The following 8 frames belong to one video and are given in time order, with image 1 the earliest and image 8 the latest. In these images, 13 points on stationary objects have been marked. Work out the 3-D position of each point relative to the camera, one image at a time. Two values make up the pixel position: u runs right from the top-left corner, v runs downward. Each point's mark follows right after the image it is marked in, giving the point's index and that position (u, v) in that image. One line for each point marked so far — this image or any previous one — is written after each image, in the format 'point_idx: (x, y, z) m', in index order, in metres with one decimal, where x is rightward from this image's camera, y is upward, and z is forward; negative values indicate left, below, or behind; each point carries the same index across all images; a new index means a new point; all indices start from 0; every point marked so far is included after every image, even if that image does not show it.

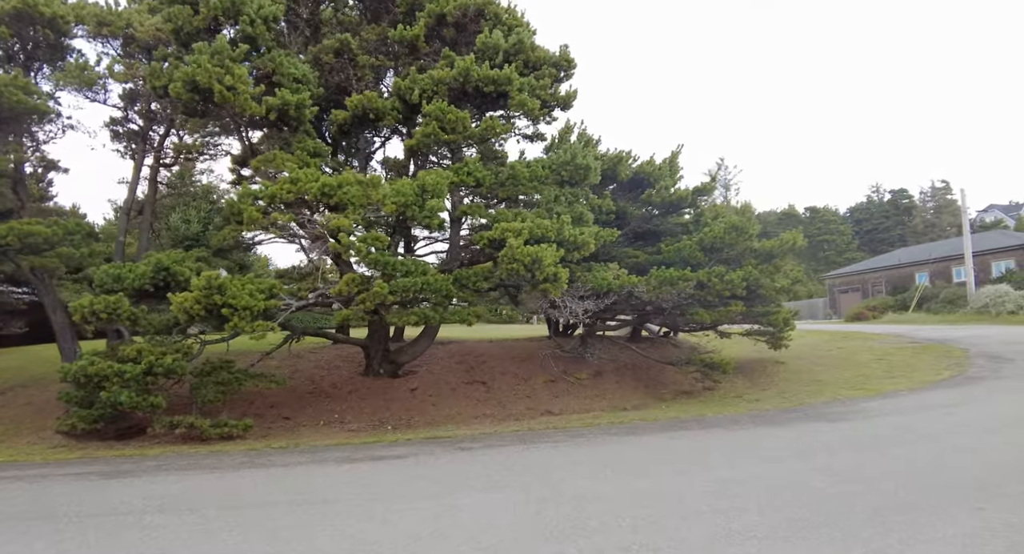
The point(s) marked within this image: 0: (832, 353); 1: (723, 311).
0: (+9.0, -2.1, +15.9) m
1: (+4.2, -0.7, +11.2) m
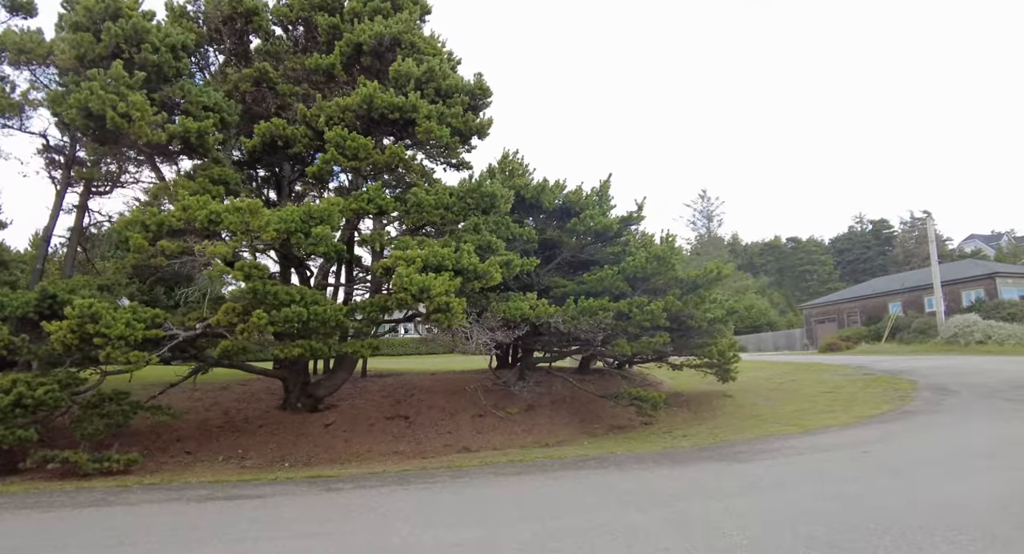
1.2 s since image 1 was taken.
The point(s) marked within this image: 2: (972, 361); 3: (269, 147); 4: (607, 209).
0: (+7.4, -3.0, +15.4) m
1: (+2.6, -1.3, +10.9) m
2: (+13.4, -2.4, +16.4) m
3: (-4.6, +2.4, +10.7) m
4: (+2.1, +1.5, +12.5) m
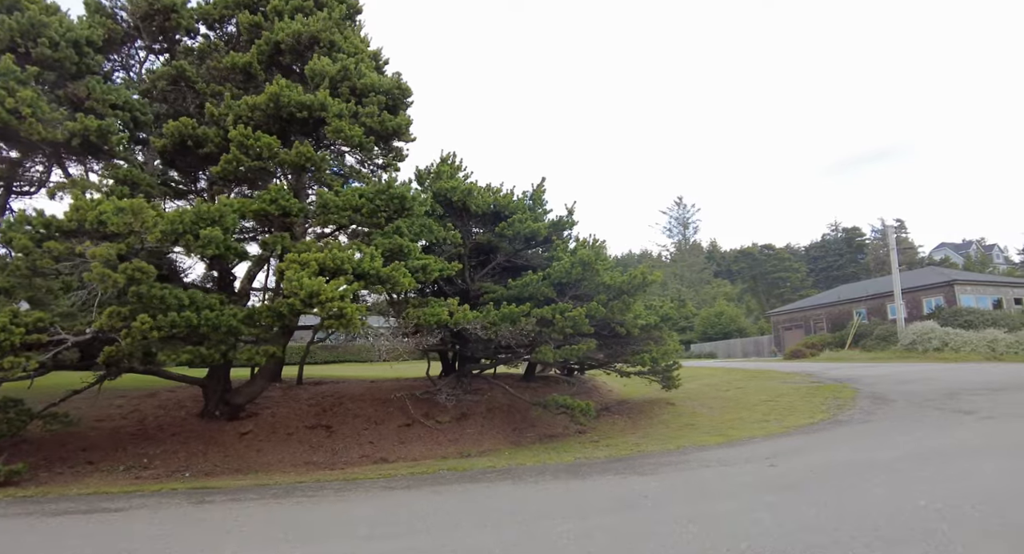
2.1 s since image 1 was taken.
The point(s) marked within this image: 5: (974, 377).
0: (+5.8, -3.1, +15.2) m
1: (+1.1, -1.4, +10.6) m
2: (+11.8, -2.7, +16.3) m
3: (-6.1, +2.4, +10.3) m
4: (+0.6, +1.4, +12.3) m
5: (+11.5, -2.5, +13.9) m
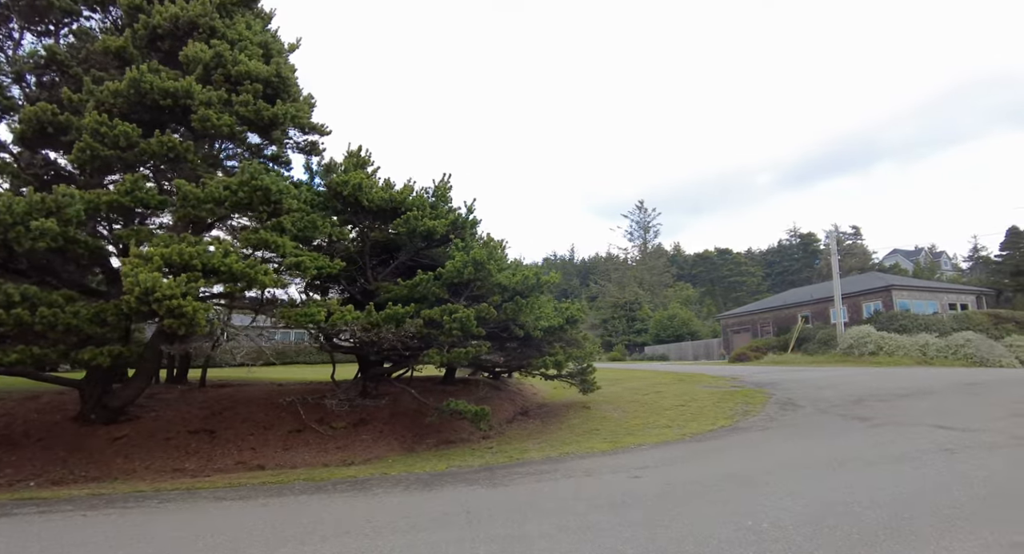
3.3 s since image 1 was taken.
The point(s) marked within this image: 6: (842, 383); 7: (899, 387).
0: (+3.5, -3.2, +15.0) m
1: (-1.0, -1.4, +10.3) m
2: (+9.5, -2.8, +16.3) m
3: (-8.1, +2.5, +9.7) m
4: (-1.5, +1.4, +11.9) m
5: (+9.3, -2.6, +13.9) m
6: (+8.4, -2.7, +14.3) m
7: (+9.2, -2.6, +13.3) m
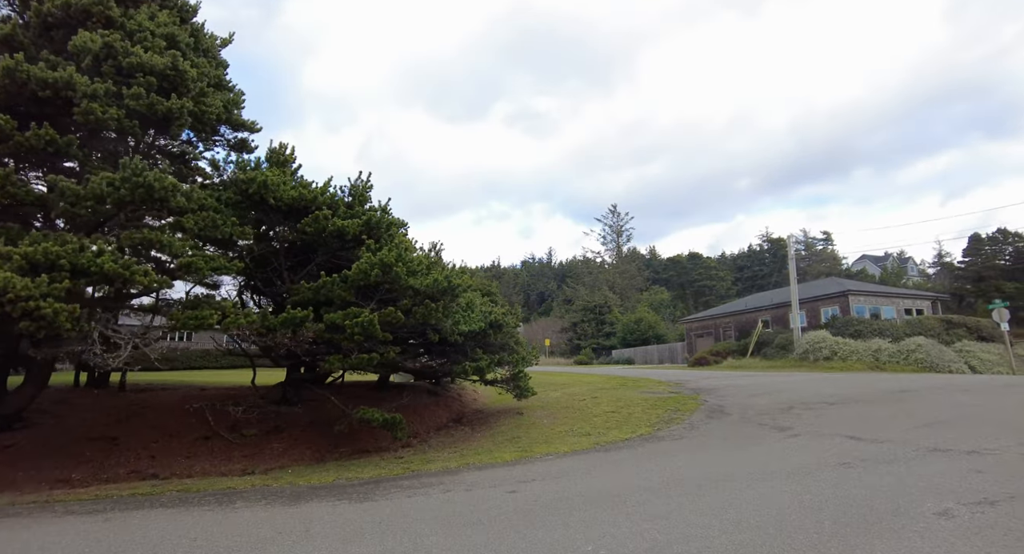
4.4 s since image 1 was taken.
0: (+1.8, -3.3, +14.7) m
1: (-2.6, -1.4, +9.9) m
2: (+7.7, -2.9, +16.1) m
3: (-9.7, +2.5, +9.2) m
4: (-3.2, +1.4, +11.5) m
5: (+7.6, -2.8, +13.8) m
6: (+6.7, -2.9, +14.1) m
7: (+7.5, -2.7, +13.1) m
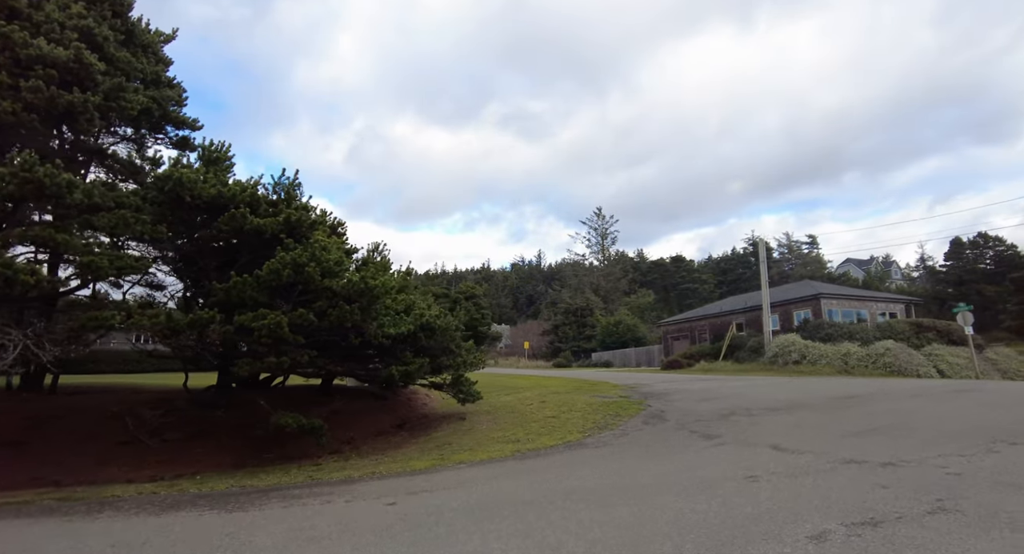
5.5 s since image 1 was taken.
0: (+0.4, -3.3, +14.4) m
1: (-4.0, -1.4, +9.6) m
2: (+6.3, -3.0, +15.8) m
3: (-11.1, +2.5, +8.8) m
4: (-4.6, +1.4, +11.2) m
5: (+6.1, -2.8, +13.4) m
6: (+5.2, -2.9, +13.8) m
7: (+6.0, -2.8, +12.8) m
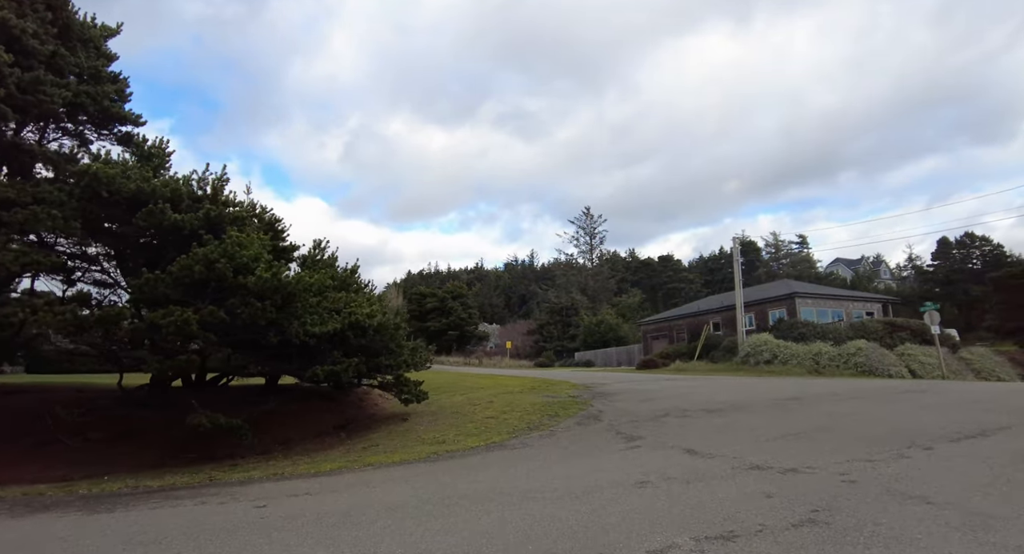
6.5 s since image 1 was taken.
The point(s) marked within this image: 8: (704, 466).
0: (-1.0, -3.3, +14.2) m
1: (-5.4, -1.4, +9.3) m
2: (+4.9, -2.9, +15.5) m
3: (-12.5, +2.5, +8.7) m
4: (-6.0, +1.4, +11.0) m
5: (+4.8, -2.8, +13.2) m
6: (+3.9, -2.9, +13.5) m
7: (+4.7, -2.7, +12.5) m
8: (+2.6, -2.5, +7.5) m
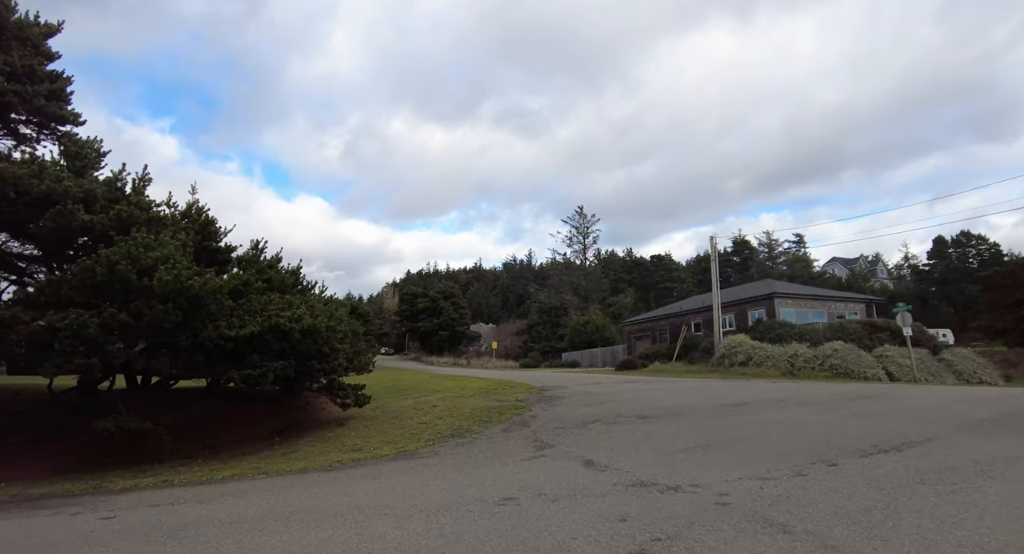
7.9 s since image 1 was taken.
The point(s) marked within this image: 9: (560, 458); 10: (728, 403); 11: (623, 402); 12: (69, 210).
0: (-2.4, -3.3, +13.8) m
1: (-6.9, -1.4, +9.1) m
2: (+3.5, -3.0, +15.1) m
3: (-14.0, +2.5, +8.5) m
4: (-7.4, +1.4, +10.7) m
5: (+3.3, -2.8, +12.7) m
6: (+2.5, -2.9, +13.1) m
7: (+3.2, -2.8, +12.1) m
8: (+1.1, -2.5, +7.1) m
9: (+0.8, -2.7, +8.4) m
10: (+4.7, -2.7, +12.1) m
11: (+2.7, -2.9, +13.1) m
12: (-7.7, +1.2, +9.8) m
